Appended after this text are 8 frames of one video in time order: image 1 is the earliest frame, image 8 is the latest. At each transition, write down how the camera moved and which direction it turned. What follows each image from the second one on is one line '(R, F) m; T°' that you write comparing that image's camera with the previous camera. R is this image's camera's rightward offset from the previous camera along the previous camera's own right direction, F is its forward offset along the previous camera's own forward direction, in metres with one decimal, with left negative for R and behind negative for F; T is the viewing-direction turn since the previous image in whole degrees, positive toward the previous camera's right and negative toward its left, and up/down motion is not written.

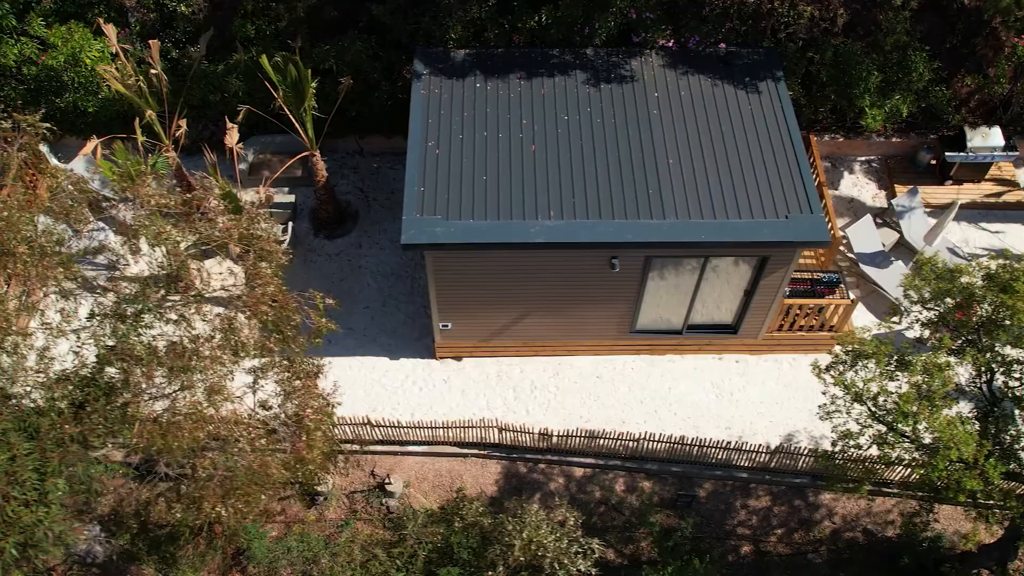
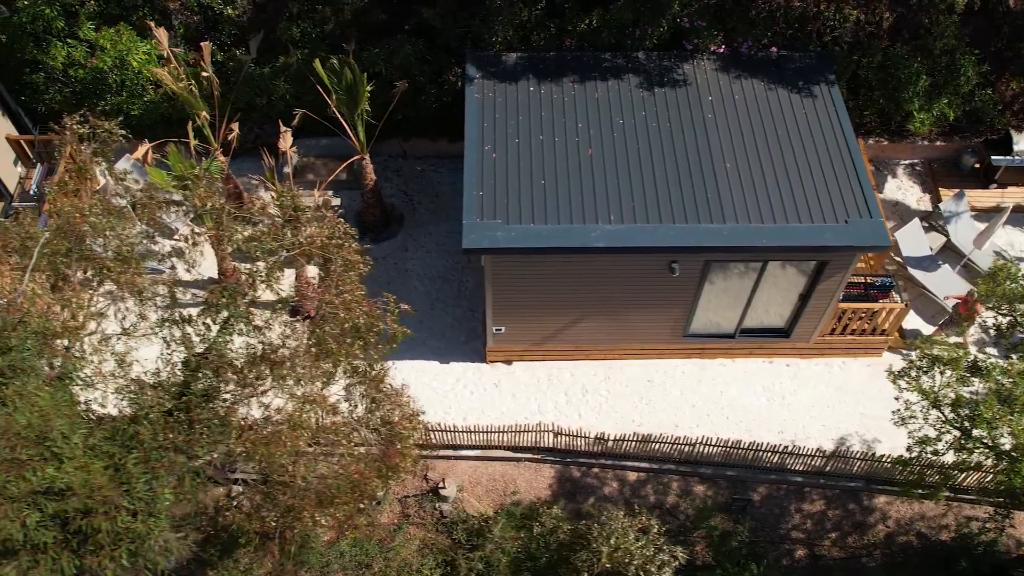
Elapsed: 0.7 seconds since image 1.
(-0.6, 0.0) m; 0°
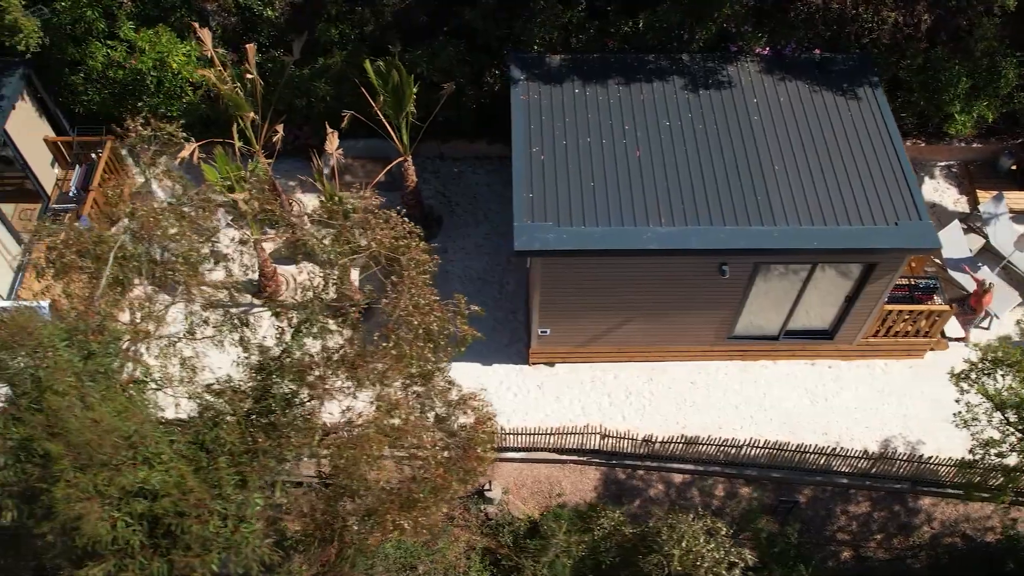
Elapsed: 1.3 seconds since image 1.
(-0.5, 0.0) m; 0°
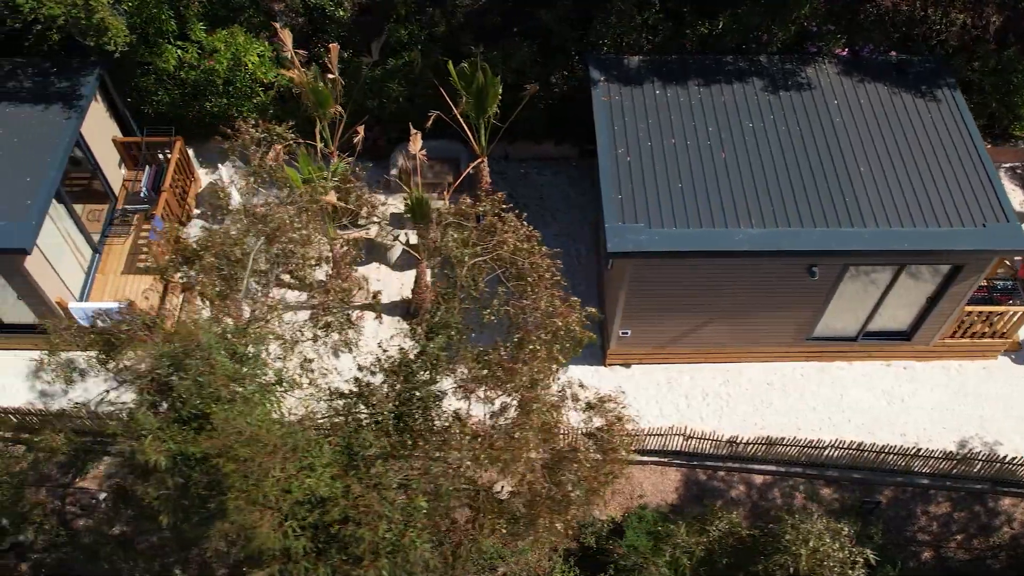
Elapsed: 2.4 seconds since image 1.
(-0.9, 0.0) m; +1°
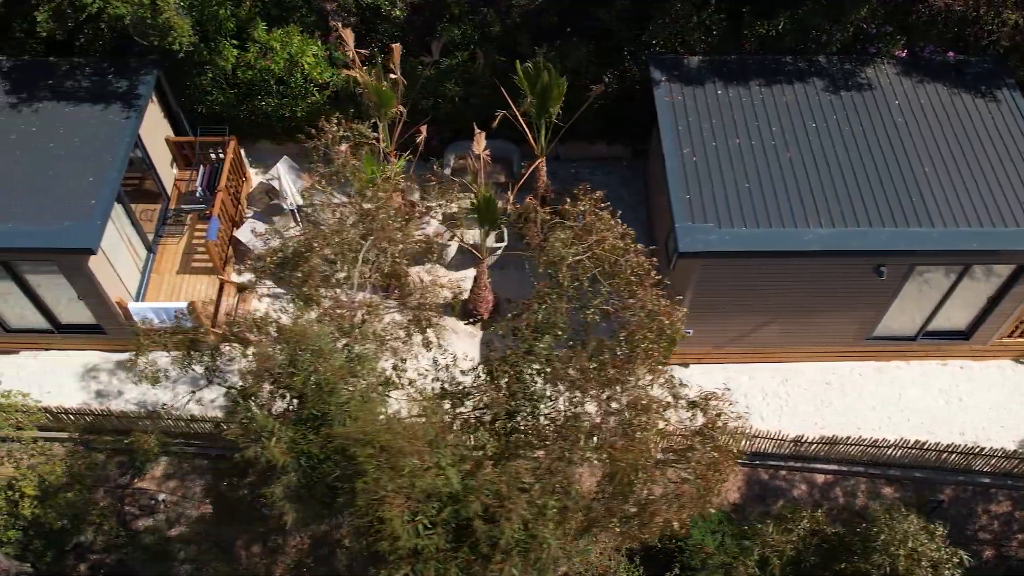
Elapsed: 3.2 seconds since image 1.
(-0.7, 0.0) m; +1°
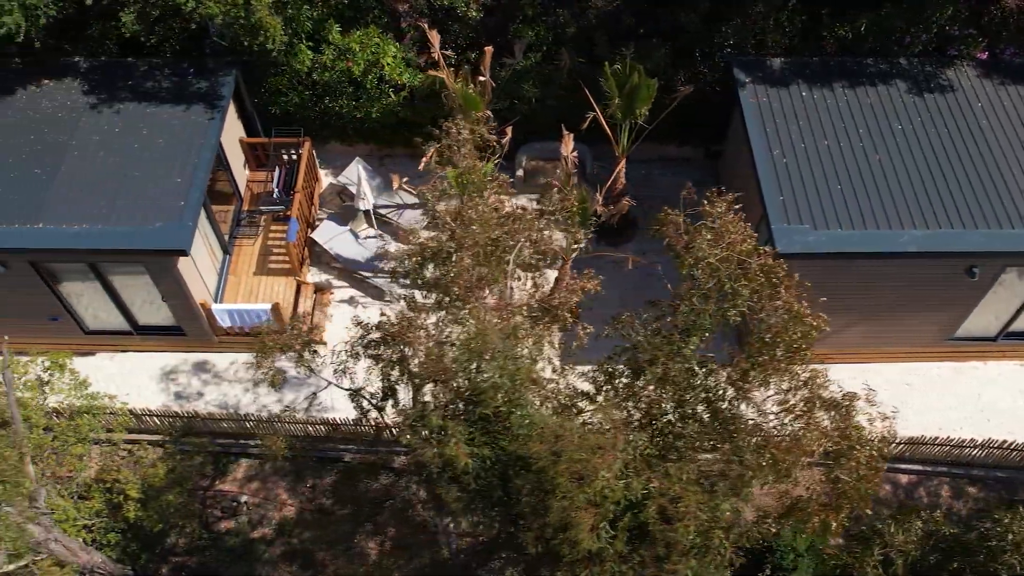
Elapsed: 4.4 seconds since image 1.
(-1.0, 0.0) m; +1°
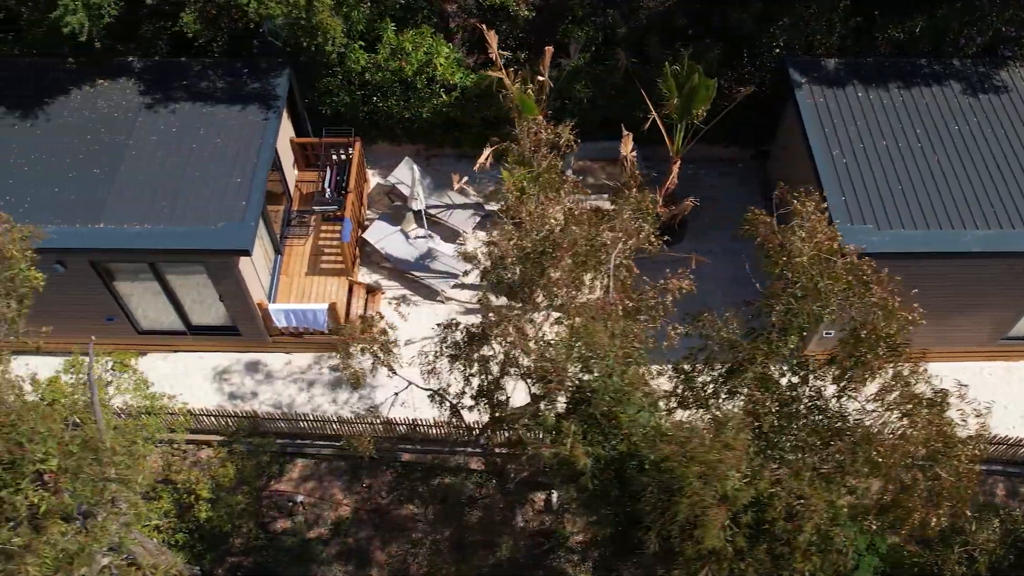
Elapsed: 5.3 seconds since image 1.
(-0.7, 0.0) m; 0°
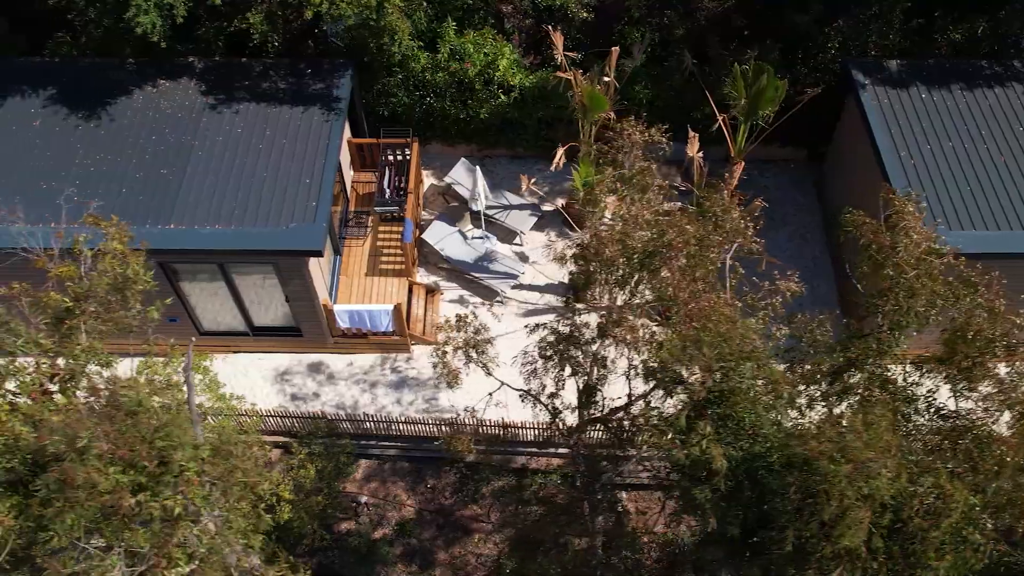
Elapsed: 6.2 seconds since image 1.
(-0.8, 0.0) m; +1°
